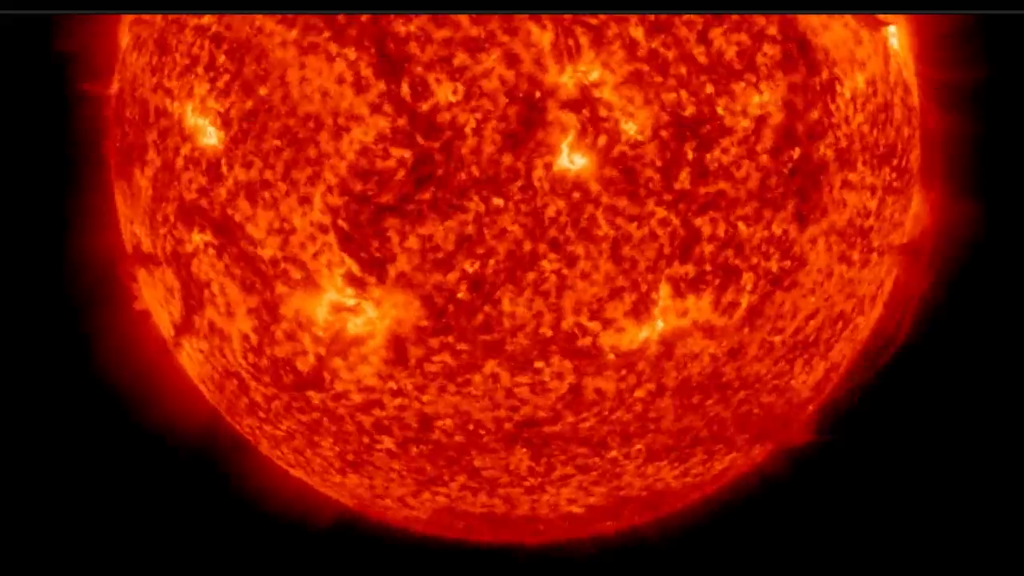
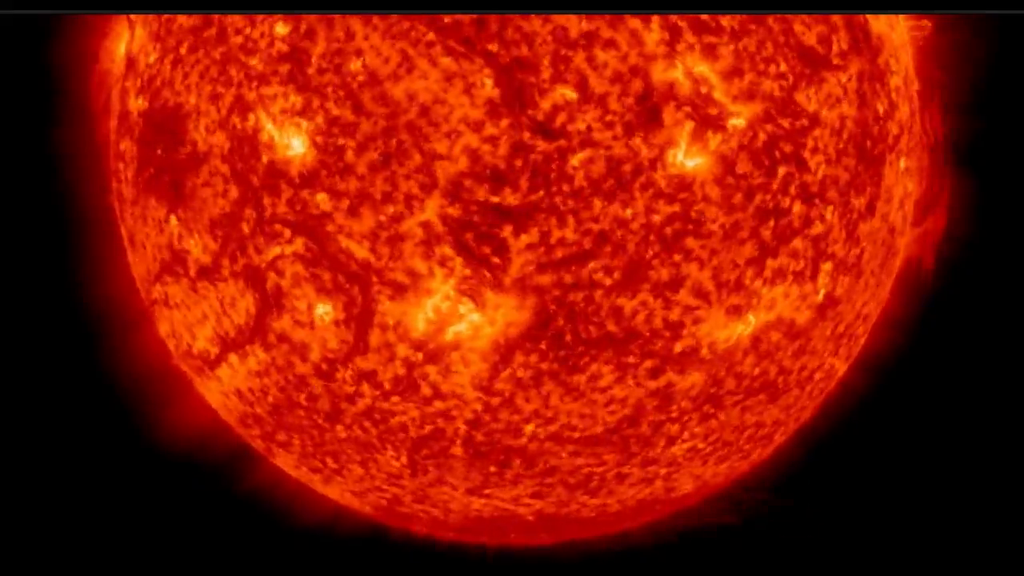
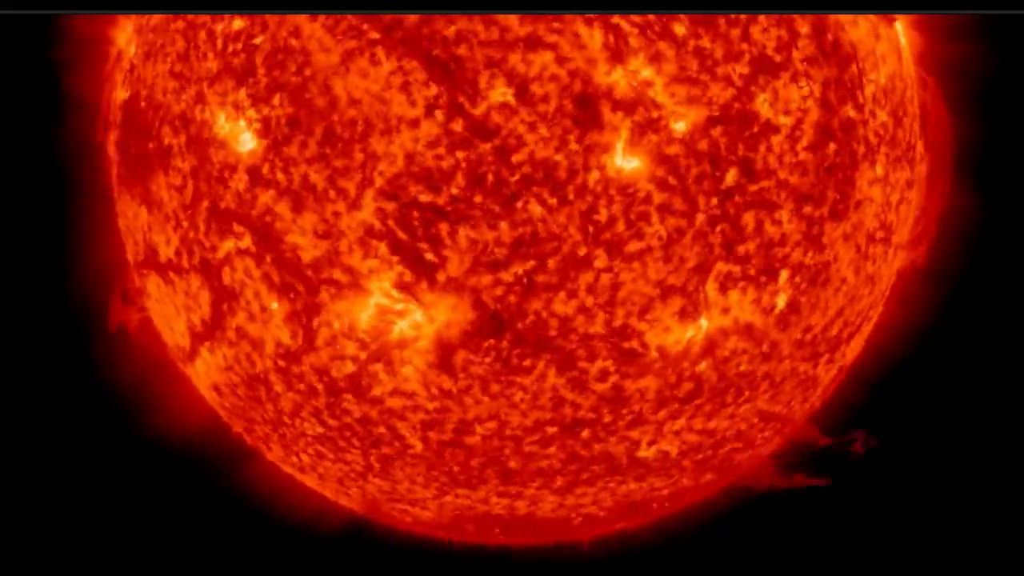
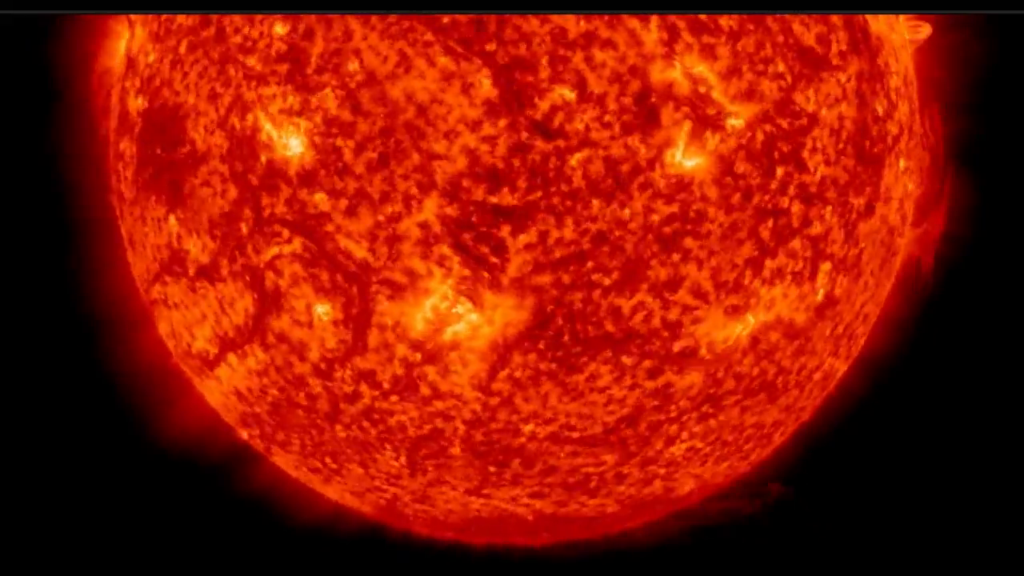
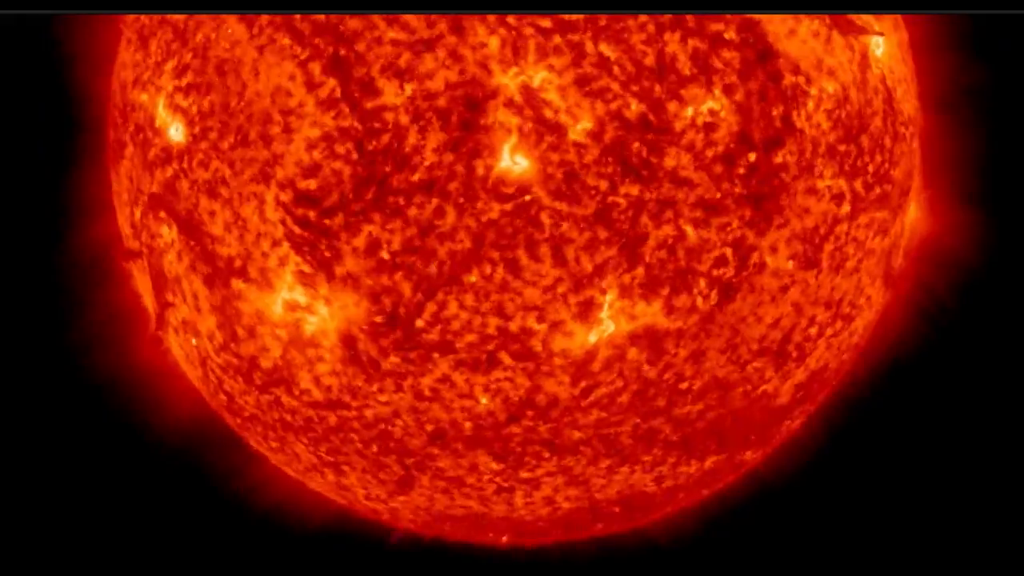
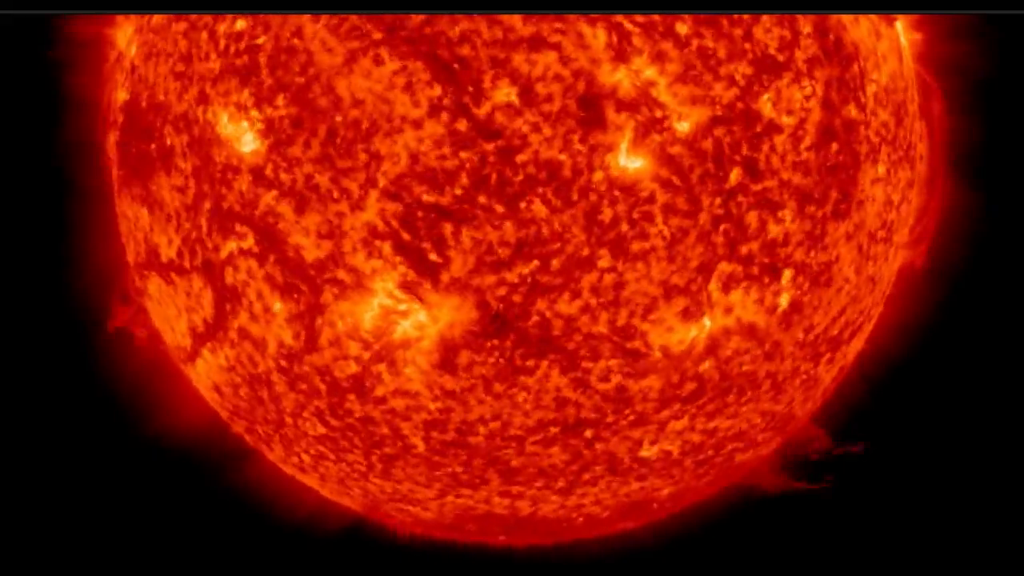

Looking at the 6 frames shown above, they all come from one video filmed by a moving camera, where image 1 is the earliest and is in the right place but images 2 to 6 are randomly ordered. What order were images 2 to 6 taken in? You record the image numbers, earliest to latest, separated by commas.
6, 4, 5, 3, 2
